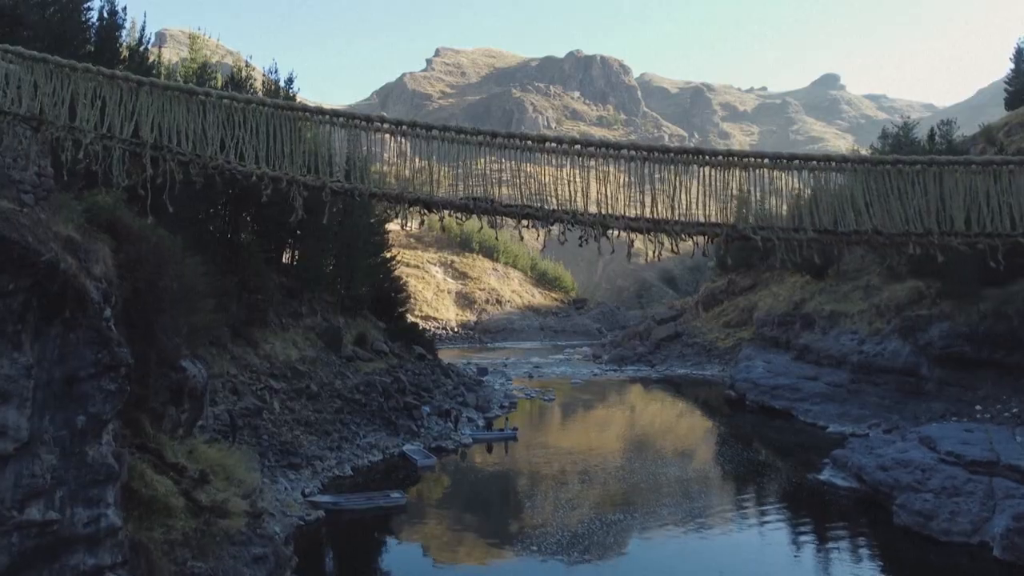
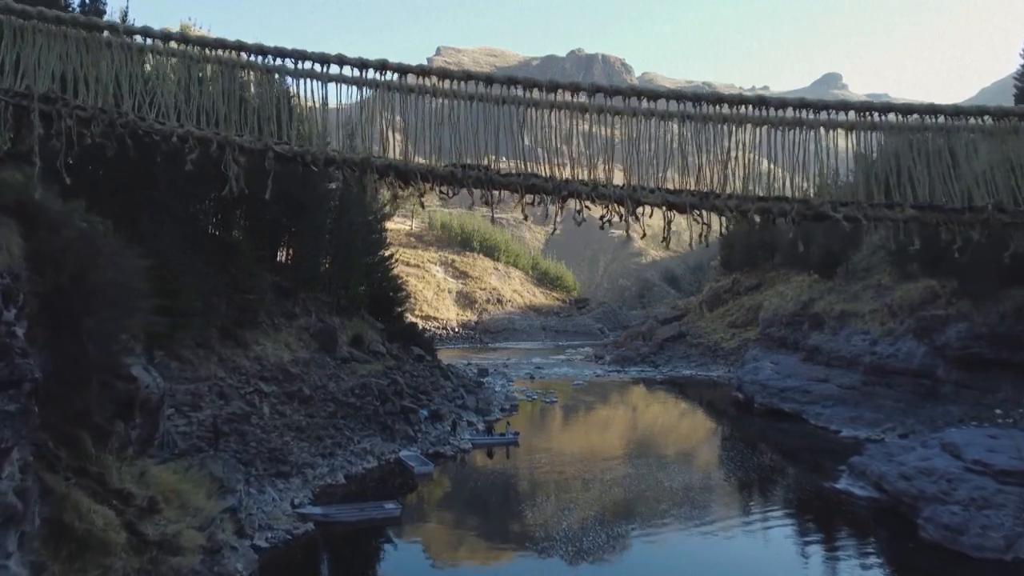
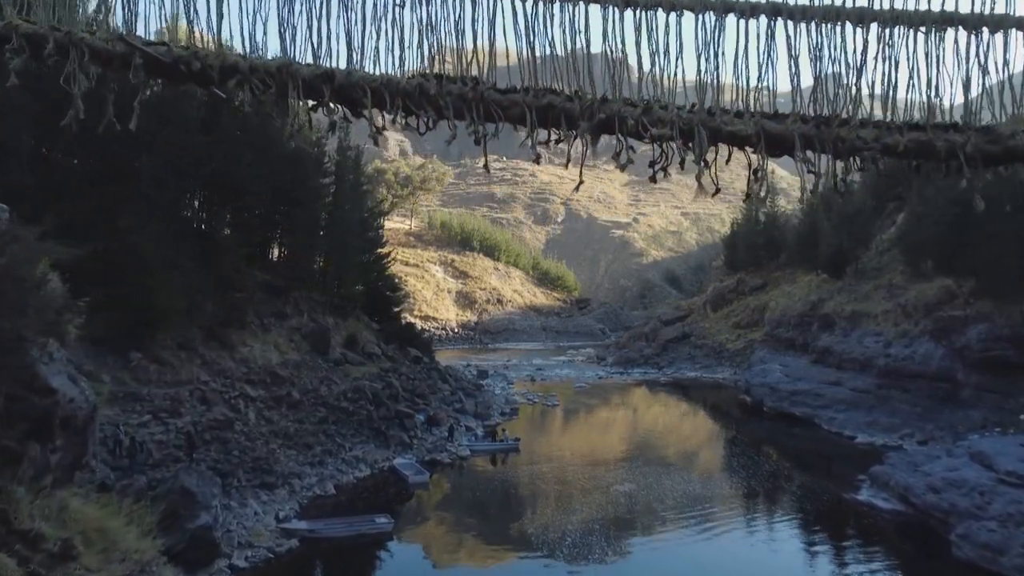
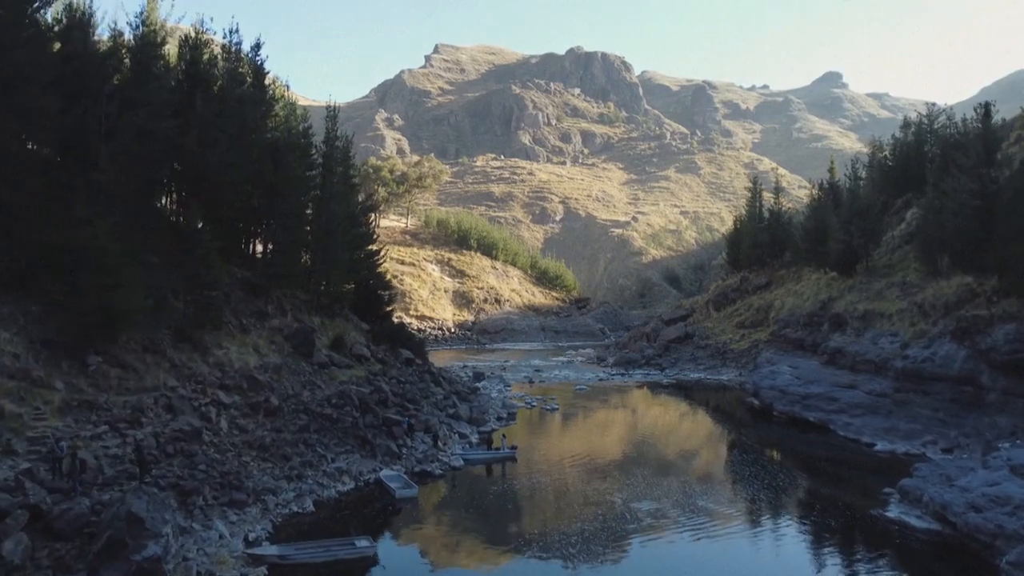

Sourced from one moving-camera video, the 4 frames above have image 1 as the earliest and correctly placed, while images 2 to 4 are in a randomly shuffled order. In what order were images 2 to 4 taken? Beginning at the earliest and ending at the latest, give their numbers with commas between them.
2, 3, 4
